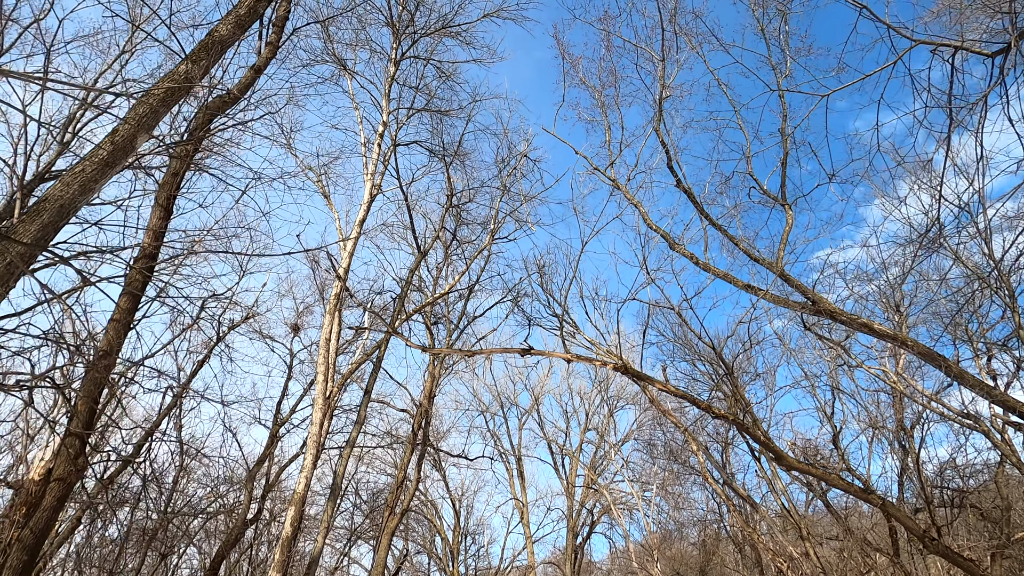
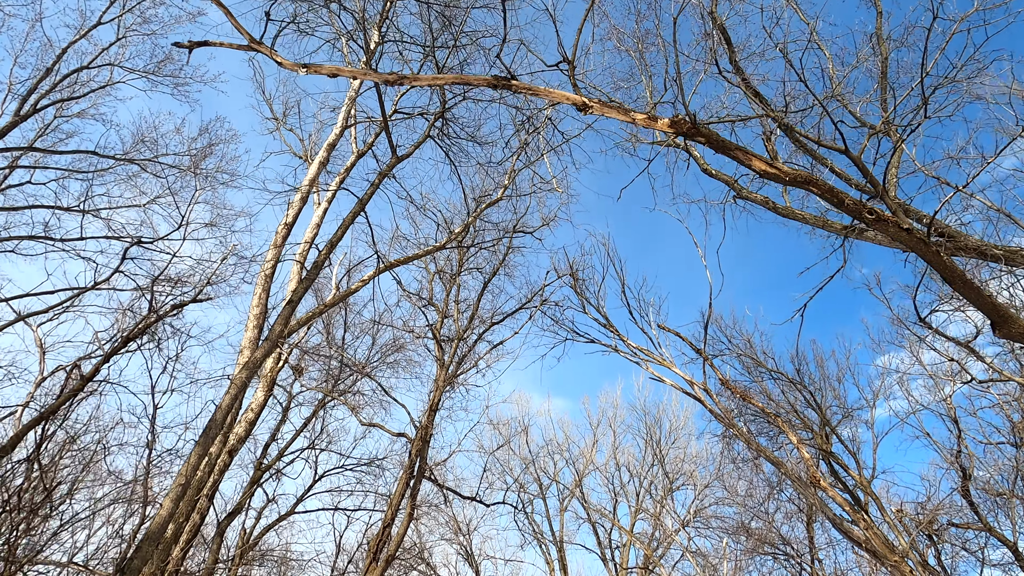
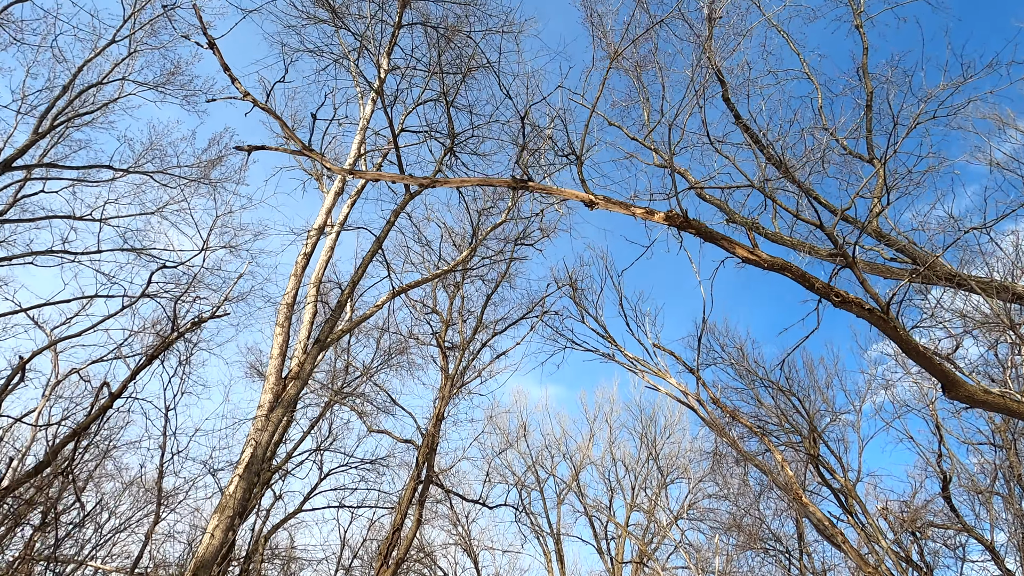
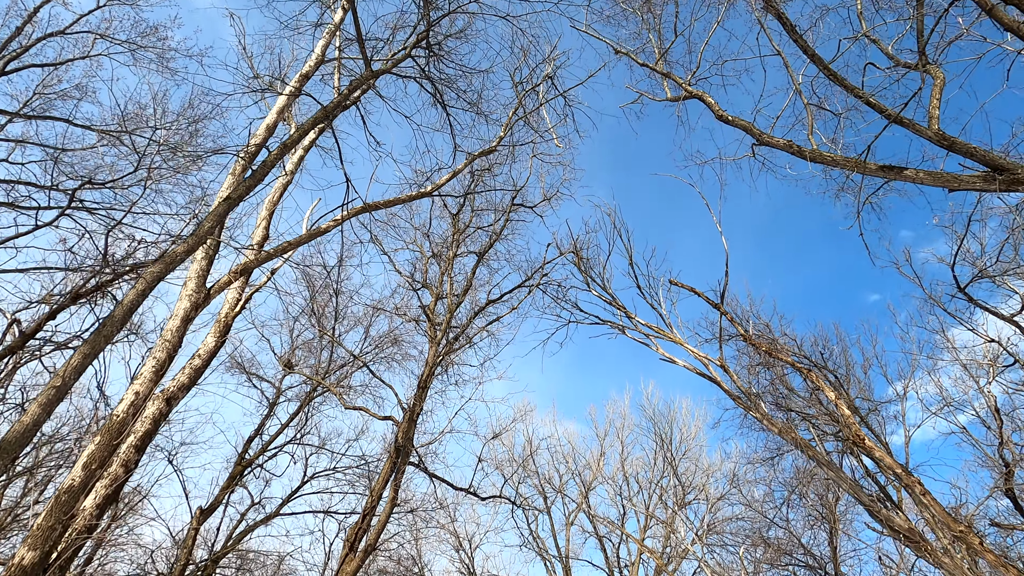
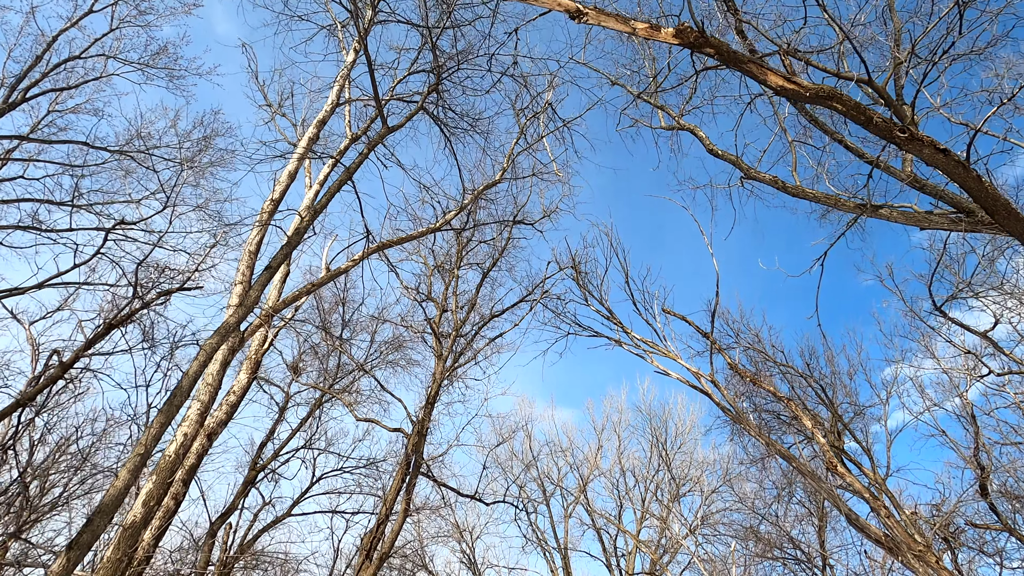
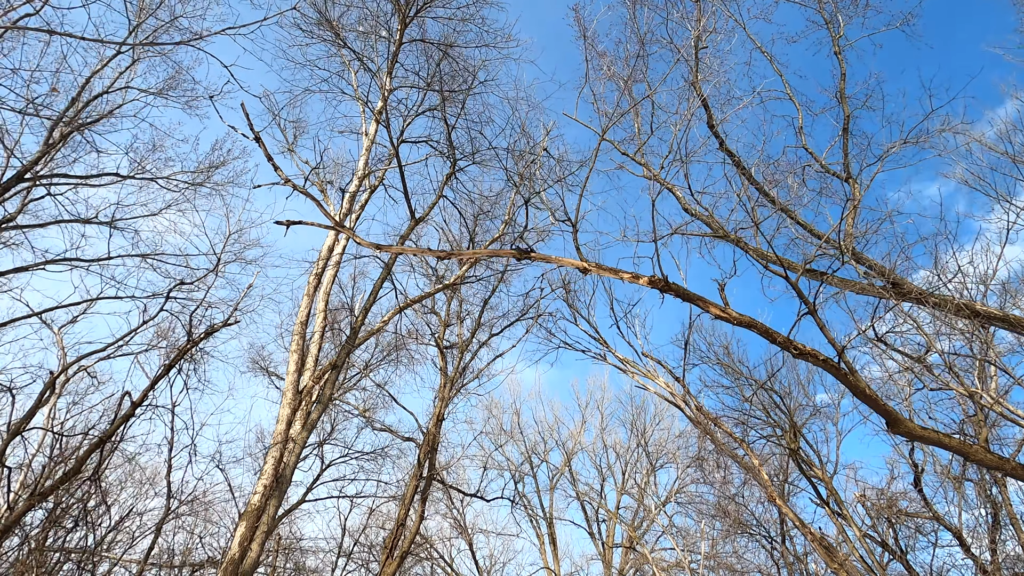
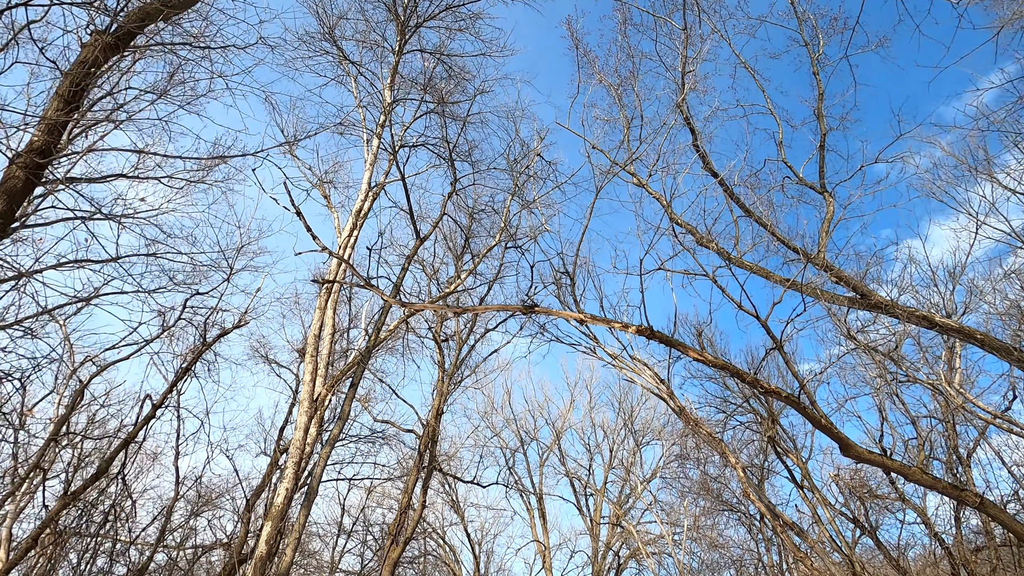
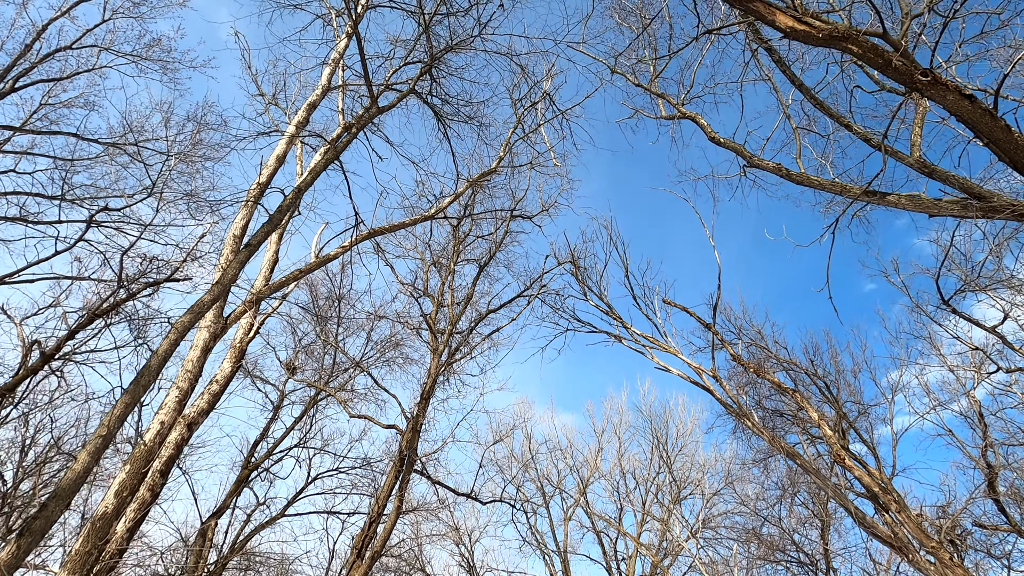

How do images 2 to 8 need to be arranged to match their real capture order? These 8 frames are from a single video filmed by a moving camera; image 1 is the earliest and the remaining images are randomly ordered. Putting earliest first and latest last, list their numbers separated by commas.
7, 6, 3, 2, 5, 8, 4
